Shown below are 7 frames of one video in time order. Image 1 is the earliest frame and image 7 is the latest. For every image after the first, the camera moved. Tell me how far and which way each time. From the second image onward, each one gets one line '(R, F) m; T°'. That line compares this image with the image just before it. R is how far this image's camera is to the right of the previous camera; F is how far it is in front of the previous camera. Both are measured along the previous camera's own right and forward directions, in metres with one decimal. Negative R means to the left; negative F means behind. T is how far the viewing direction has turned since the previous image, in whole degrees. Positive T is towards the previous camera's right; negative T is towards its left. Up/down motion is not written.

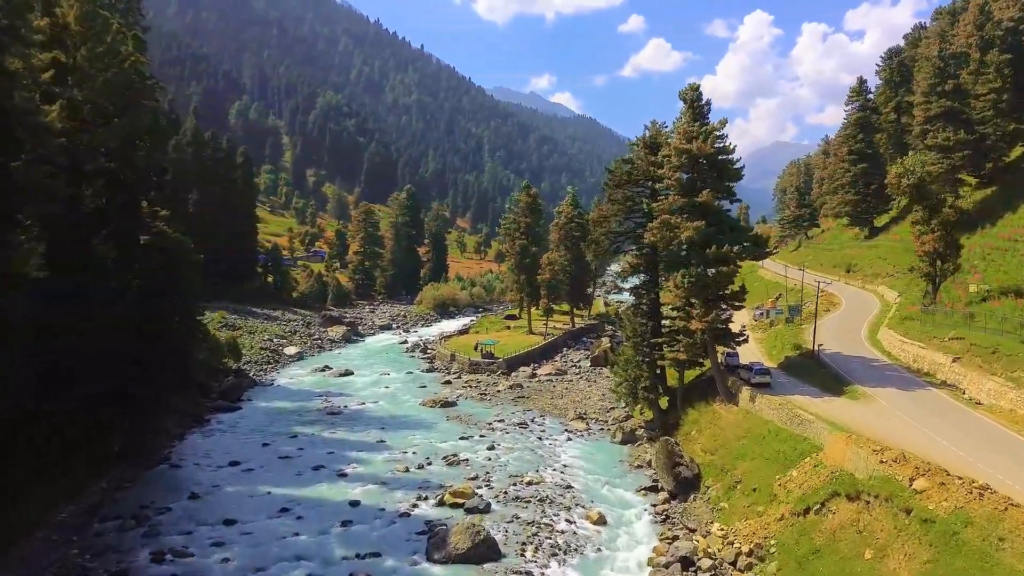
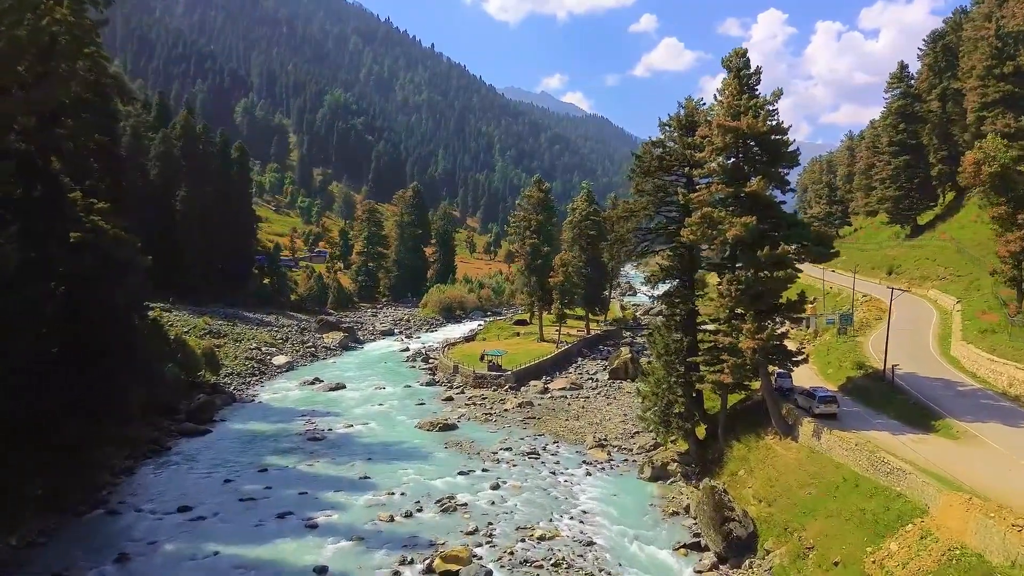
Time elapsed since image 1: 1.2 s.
(+0.1, +5.5) m; -1°
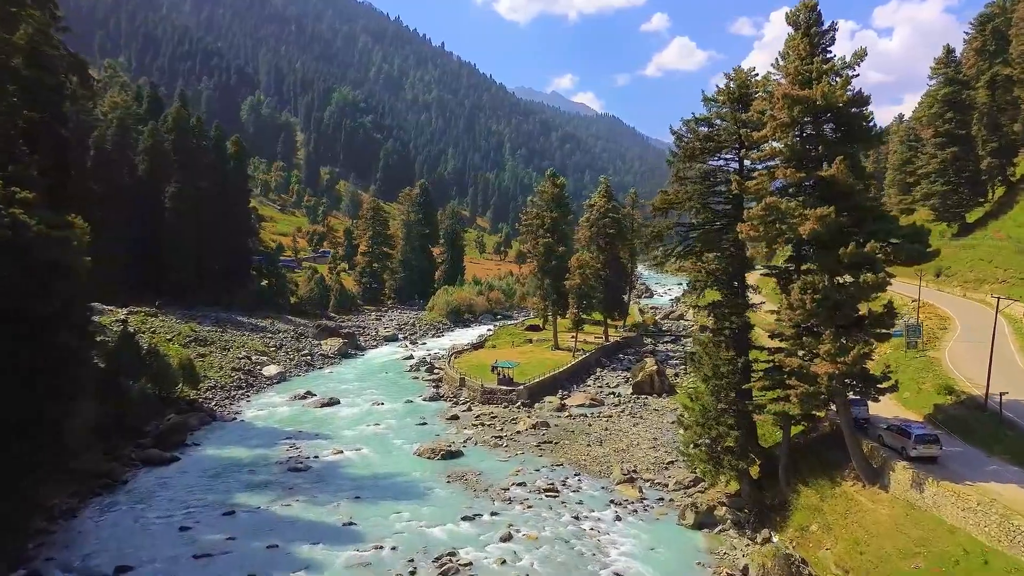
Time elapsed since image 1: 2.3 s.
(-0.2, +5.0) m; -1°
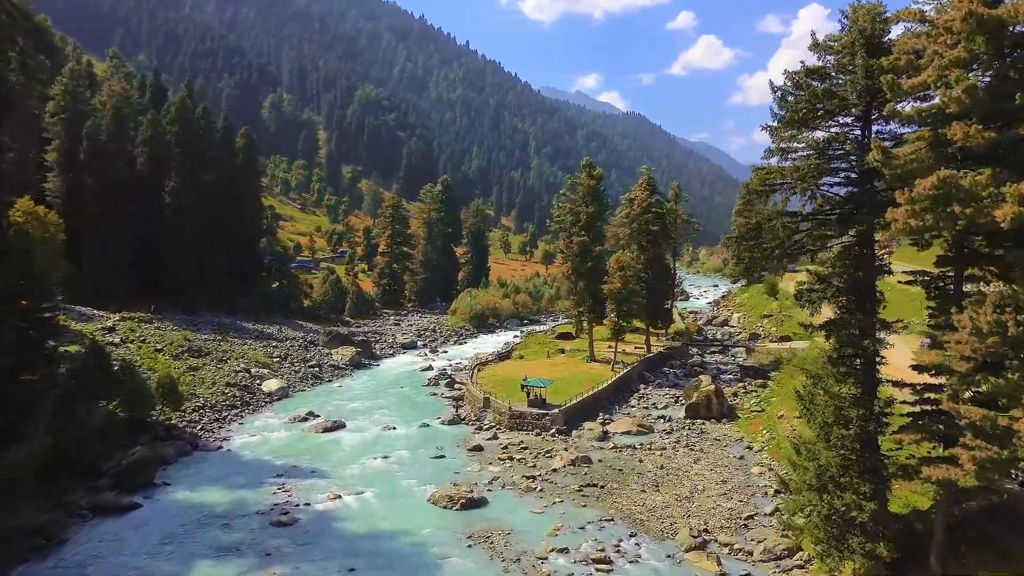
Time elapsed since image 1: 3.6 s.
(-0.5, +6.3) m; -2°
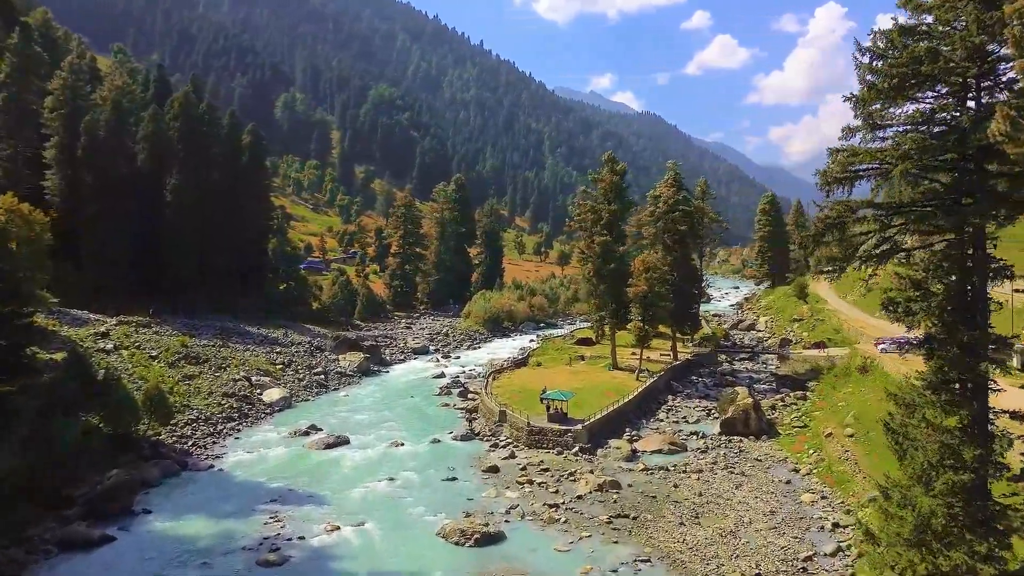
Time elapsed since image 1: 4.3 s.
(-0.2, +3.2) m; -1°
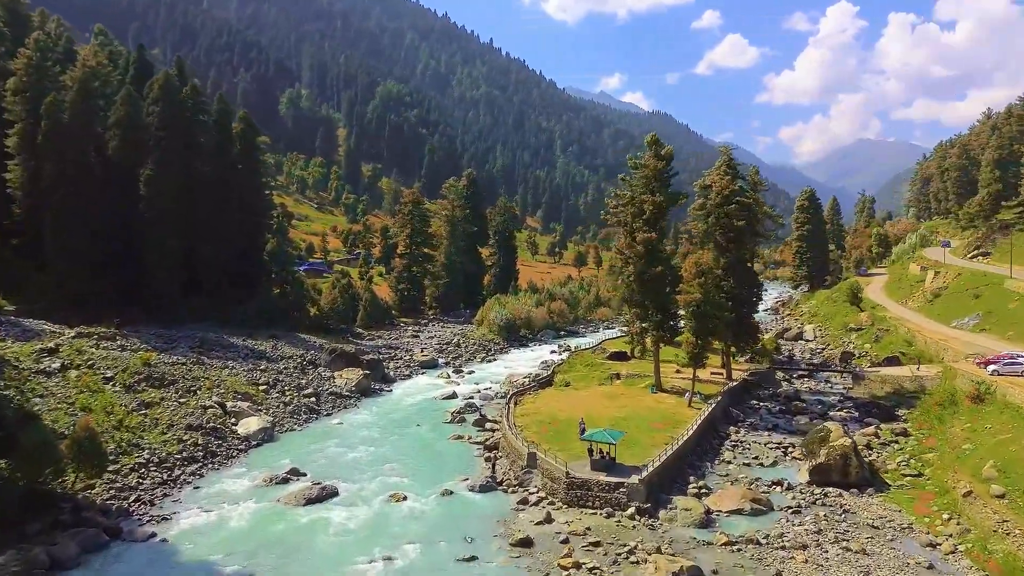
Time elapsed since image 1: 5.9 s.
(-0.9, +7.5) m; -1°
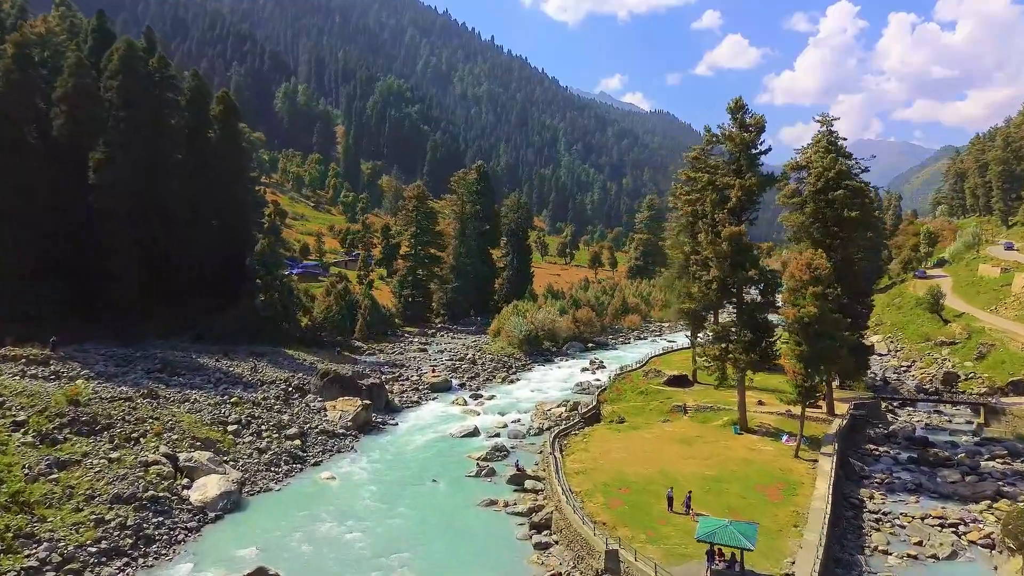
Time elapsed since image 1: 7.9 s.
(-1.8, +9.3) m; 0°
